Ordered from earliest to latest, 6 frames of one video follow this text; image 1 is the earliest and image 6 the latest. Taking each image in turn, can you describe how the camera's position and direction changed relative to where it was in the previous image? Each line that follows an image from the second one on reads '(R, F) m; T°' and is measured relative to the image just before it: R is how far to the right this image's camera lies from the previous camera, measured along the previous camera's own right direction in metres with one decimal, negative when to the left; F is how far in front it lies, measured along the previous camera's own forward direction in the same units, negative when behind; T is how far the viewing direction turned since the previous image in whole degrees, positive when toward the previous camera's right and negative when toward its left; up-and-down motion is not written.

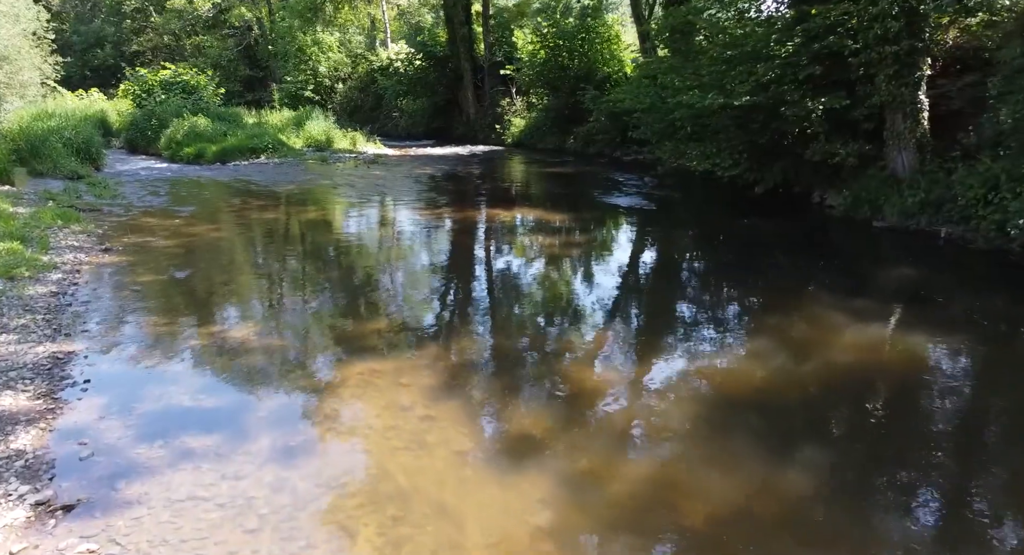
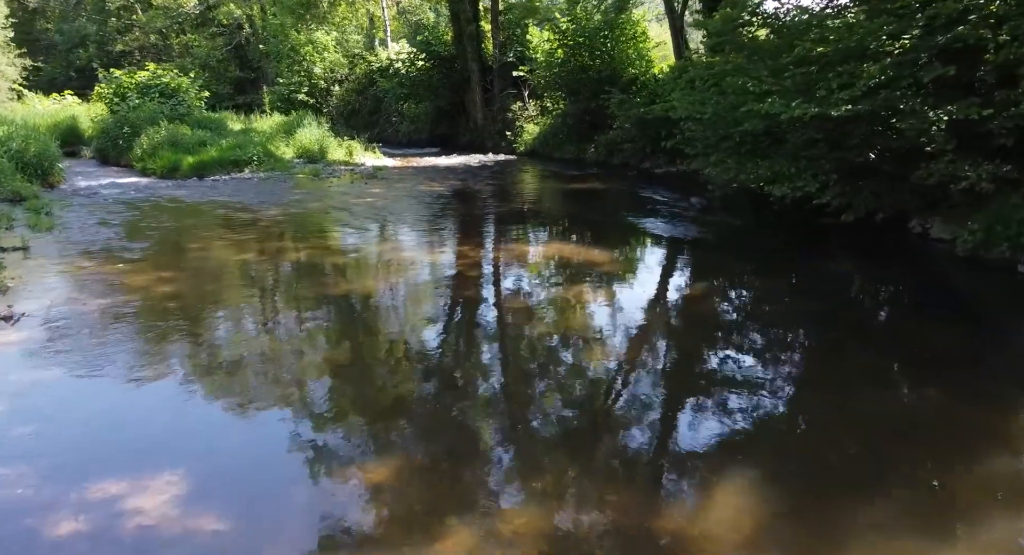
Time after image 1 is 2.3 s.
(-0.4, +2.3) m; 0°
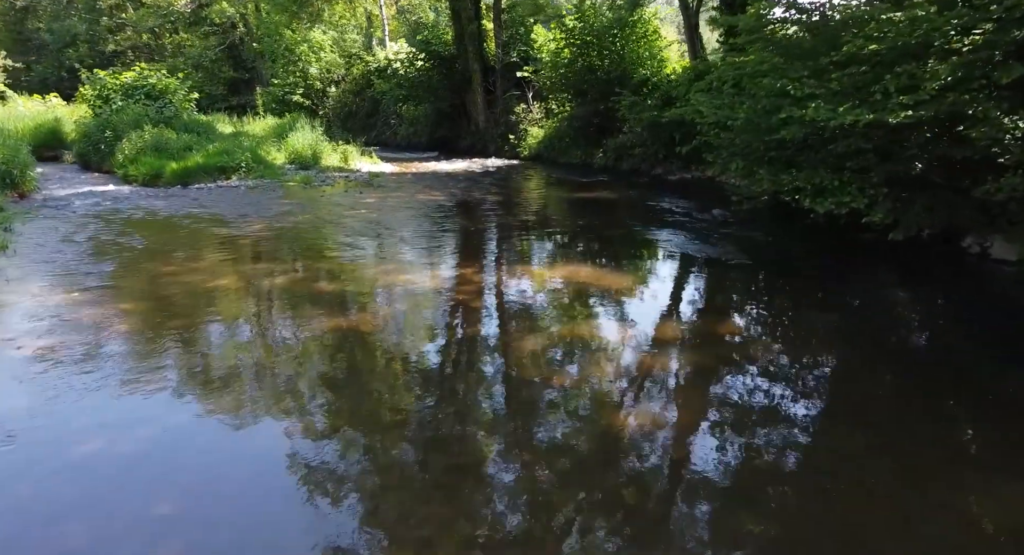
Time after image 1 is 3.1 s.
(-0.1, +1.1) m; 0°
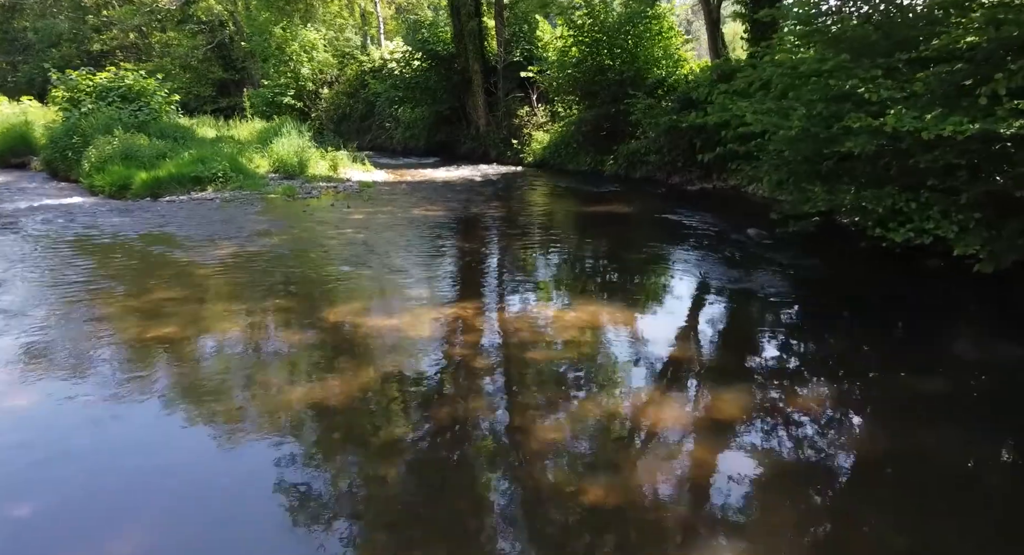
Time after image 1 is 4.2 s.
(-0.1, +1.5) m; 0°
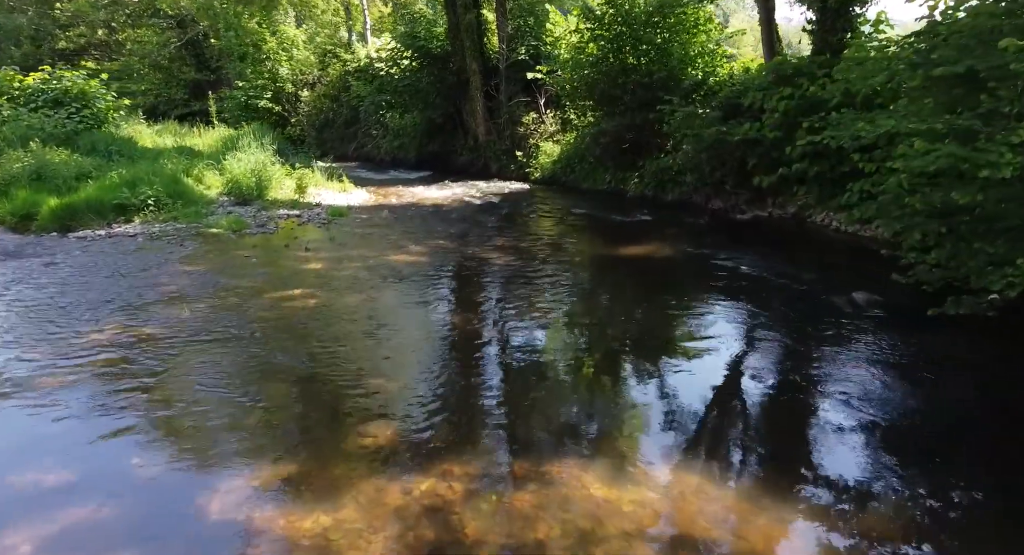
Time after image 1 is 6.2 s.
(-0.1, +3.1) m; 0°
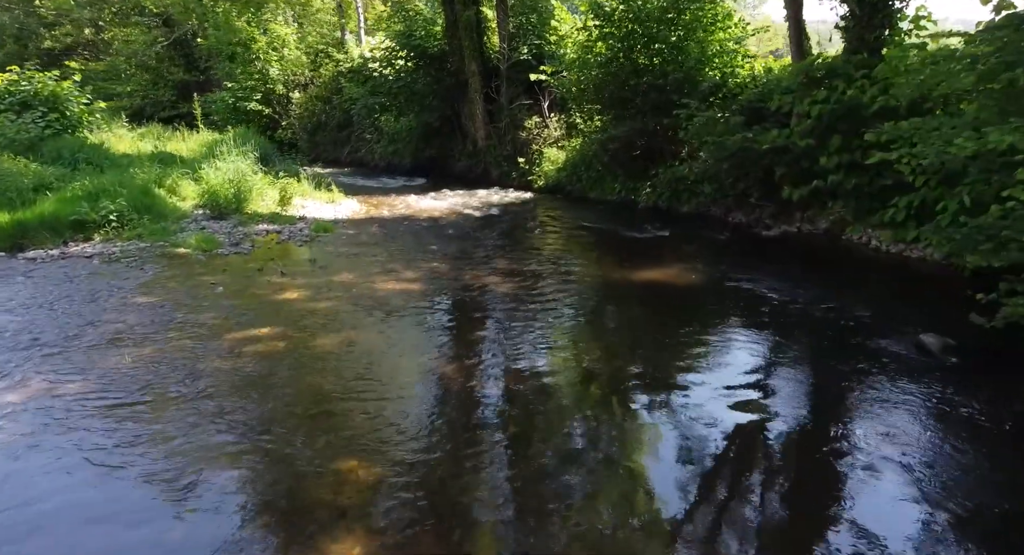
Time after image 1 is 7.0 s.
(0.0, +1.2) m; 0°
